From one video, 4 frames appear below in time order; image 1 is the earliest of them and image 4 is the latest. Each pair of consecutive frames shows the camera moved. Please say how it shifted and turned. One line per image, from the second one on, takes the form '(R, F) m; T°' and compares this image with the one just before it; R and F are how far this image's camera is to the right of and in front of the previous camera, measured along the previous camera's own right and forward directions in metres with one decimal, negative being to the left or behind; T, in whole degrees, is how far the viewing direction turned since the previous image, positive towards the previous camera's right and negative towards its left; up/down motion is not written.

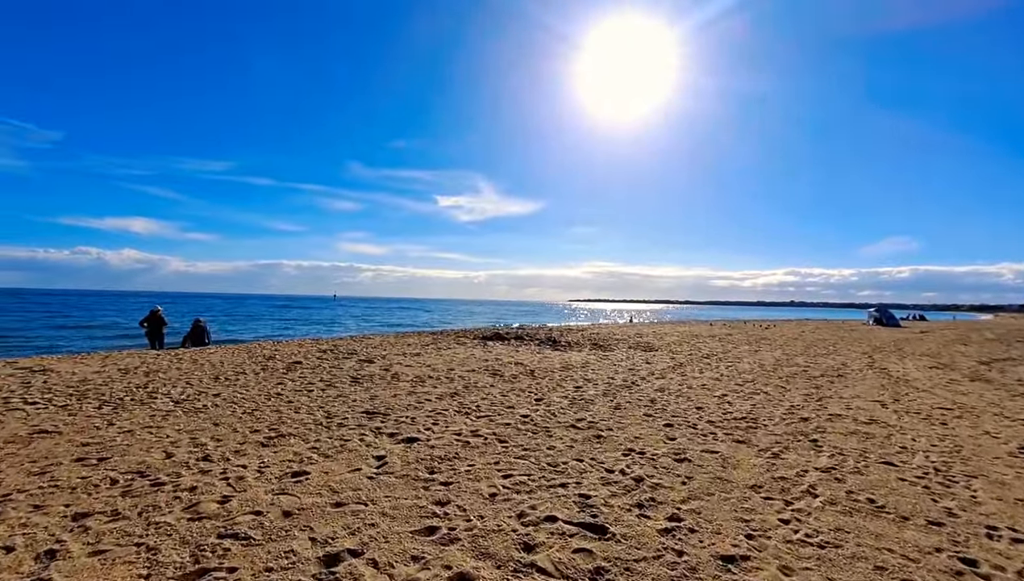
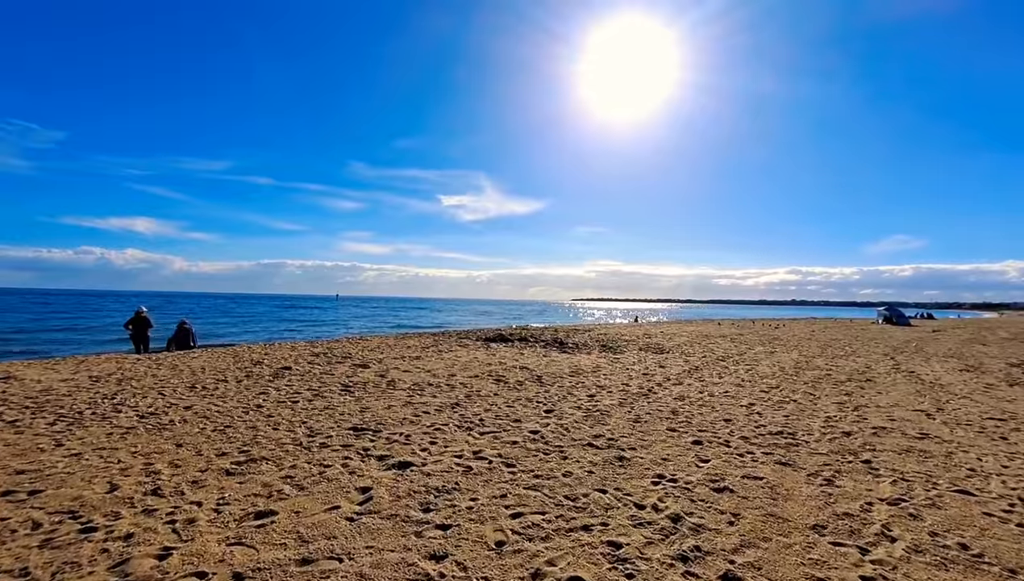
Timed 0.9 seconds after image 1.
(-0.1, +0.9) m; 0°
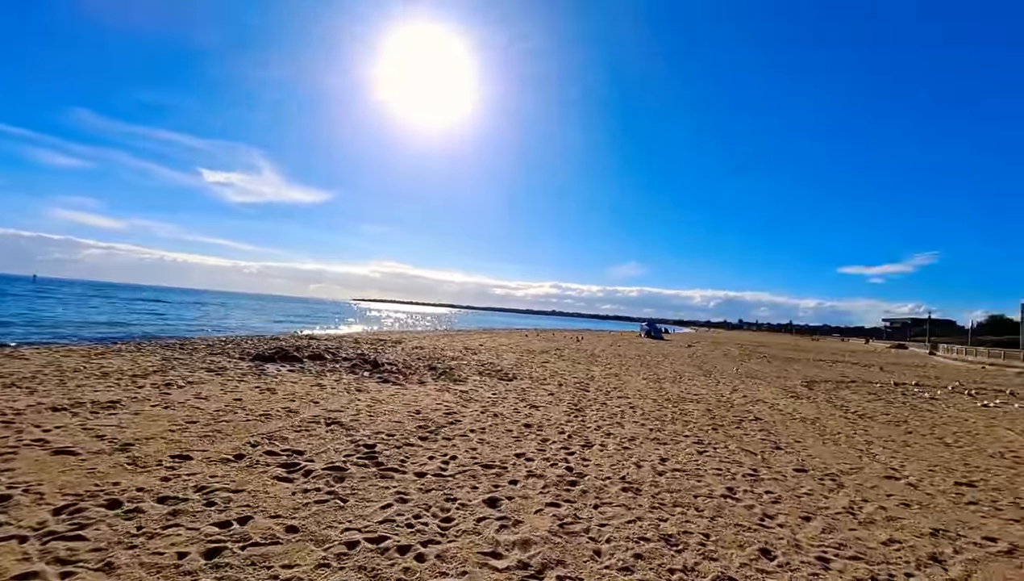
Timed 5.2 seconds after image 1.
(-0.5, +4.9) m; +24°
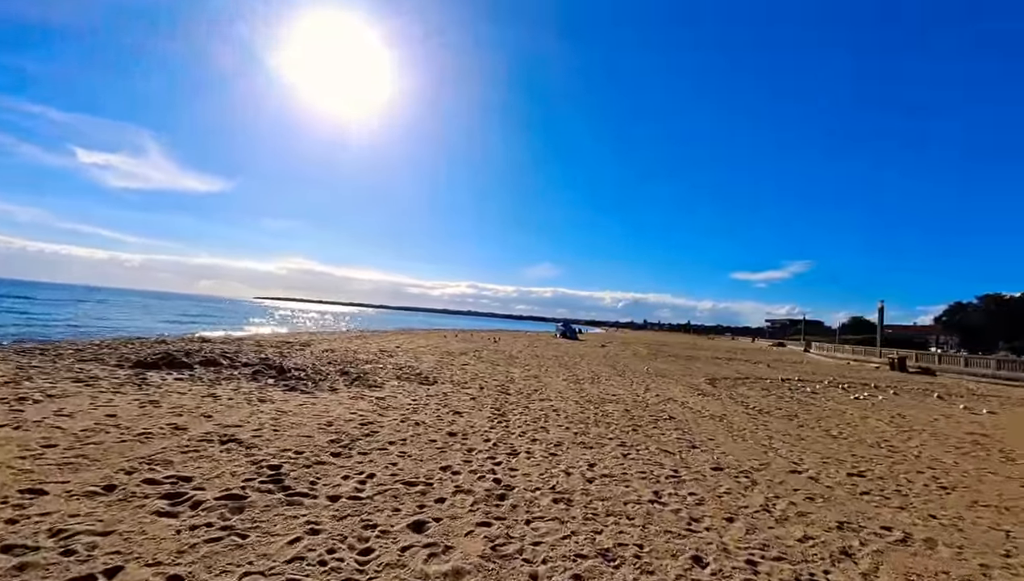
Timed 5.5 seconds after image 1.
(-0.1, +0.3) m; +10°
